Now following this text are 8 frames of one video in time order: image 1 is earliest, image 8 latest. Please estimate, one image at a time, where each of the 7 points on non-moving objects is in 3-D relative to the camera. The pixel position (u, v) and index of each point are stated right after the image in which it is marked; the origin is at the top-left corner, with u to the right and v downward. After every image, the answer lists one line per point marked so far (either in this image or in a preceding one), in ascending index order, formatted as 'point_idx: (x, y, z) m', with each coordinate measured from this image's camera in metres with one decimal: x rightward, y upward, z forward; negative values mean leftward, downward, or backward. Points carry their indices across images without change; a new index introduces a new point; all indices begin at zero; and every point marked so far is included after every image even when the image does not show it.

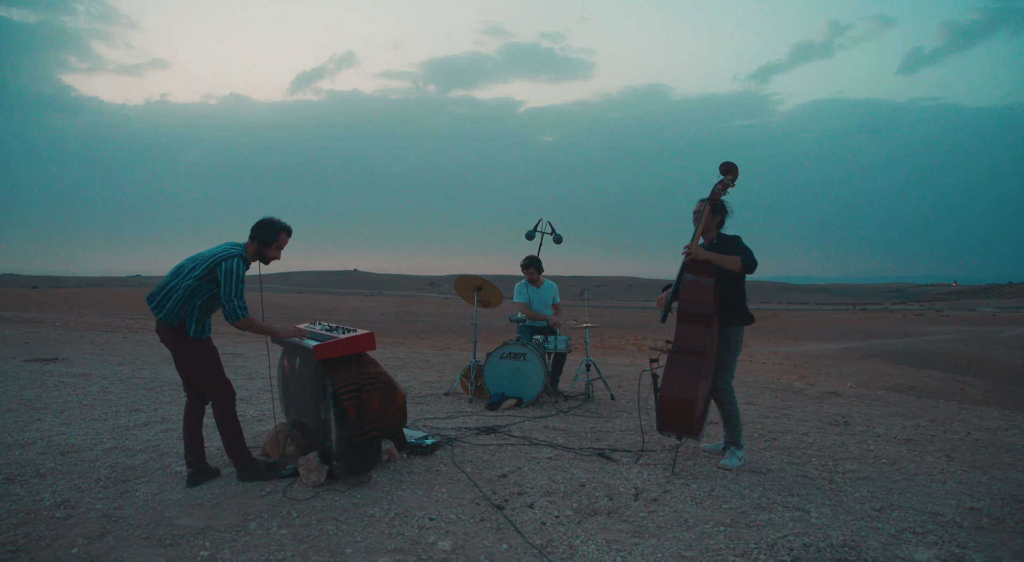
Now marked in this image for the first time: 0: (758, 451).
0: (+2.2, -1.5, +6.0) m
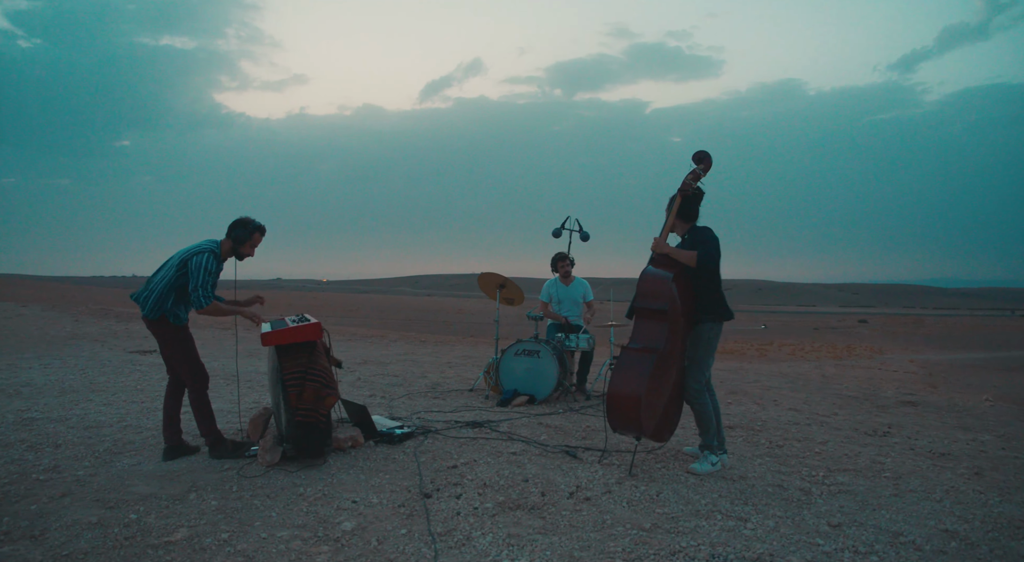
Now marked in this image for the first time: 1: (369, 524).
0: (+2.0, -1.5, +5.6) m
1: (-0.8, -1.4, +3.9) m
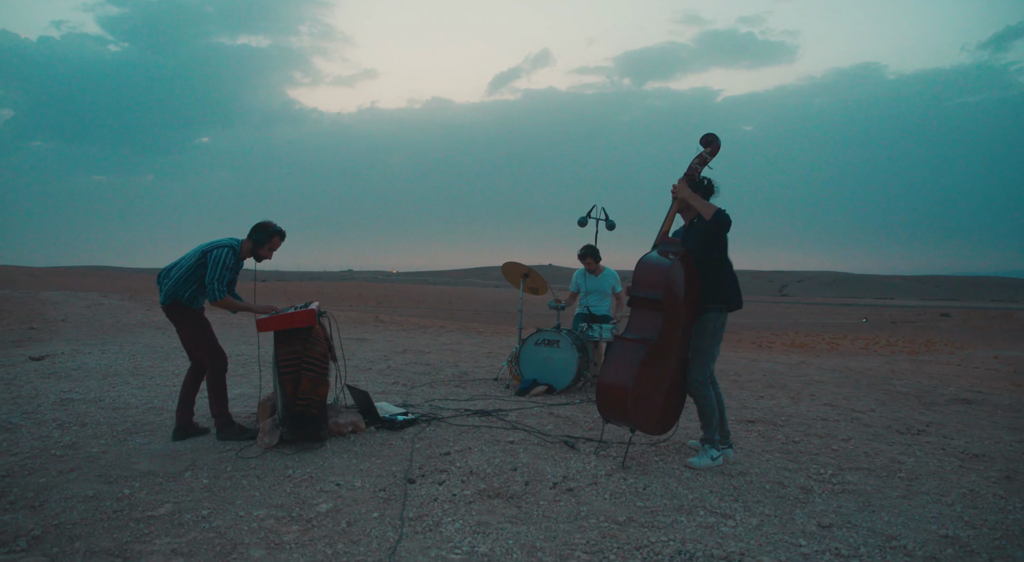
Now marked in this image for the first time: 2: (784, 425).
0: (+2.0, -1.4, +5.4) m
1: (-1.0, -1.3, +4.0) m
2: (+2.7, -1.4, +6.6) m
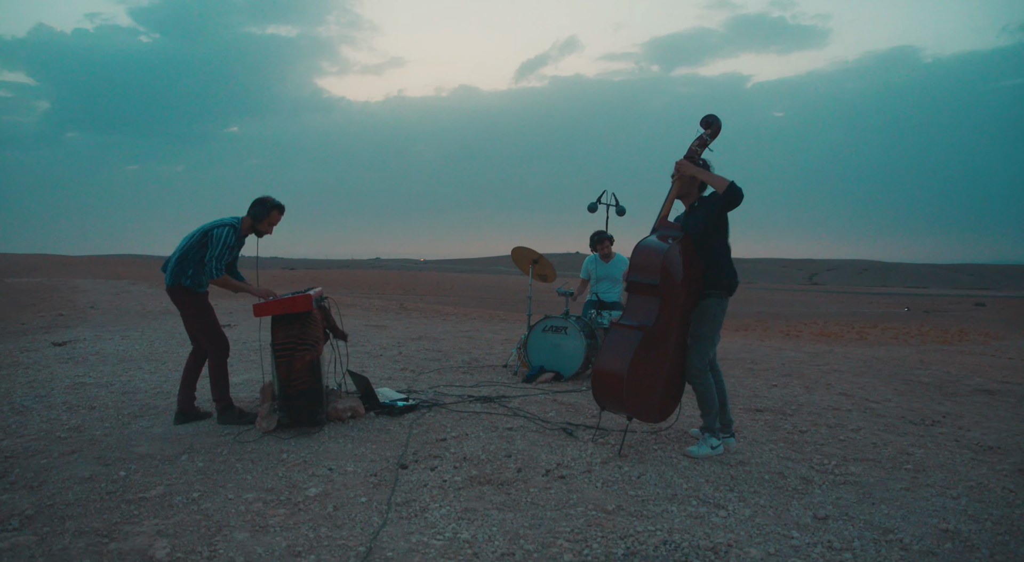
0: (+2.0, -1.3, +5.3) m
1: (-1.1, -1.3, +4.0) m
2: (+2.7, -1.3, +6.4) m
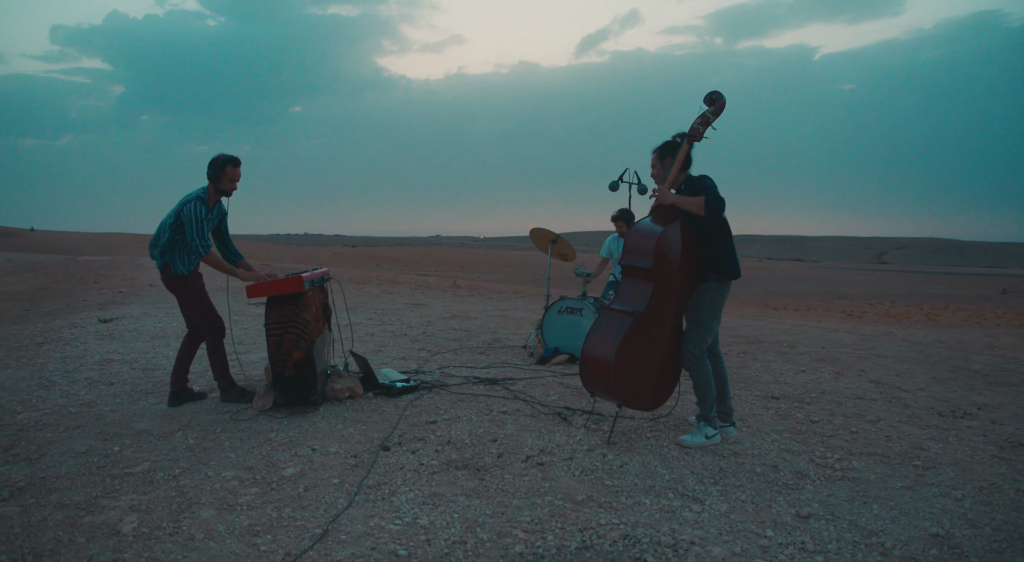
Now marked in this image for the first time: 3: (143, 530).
0: (+1.9, -1.1, +5.0) m
1: (-1.2, -1.2, +4.0) m
2: (+2.8, -1.1, +6.1) m
3: (-1.8, -1.2, +3.3) m
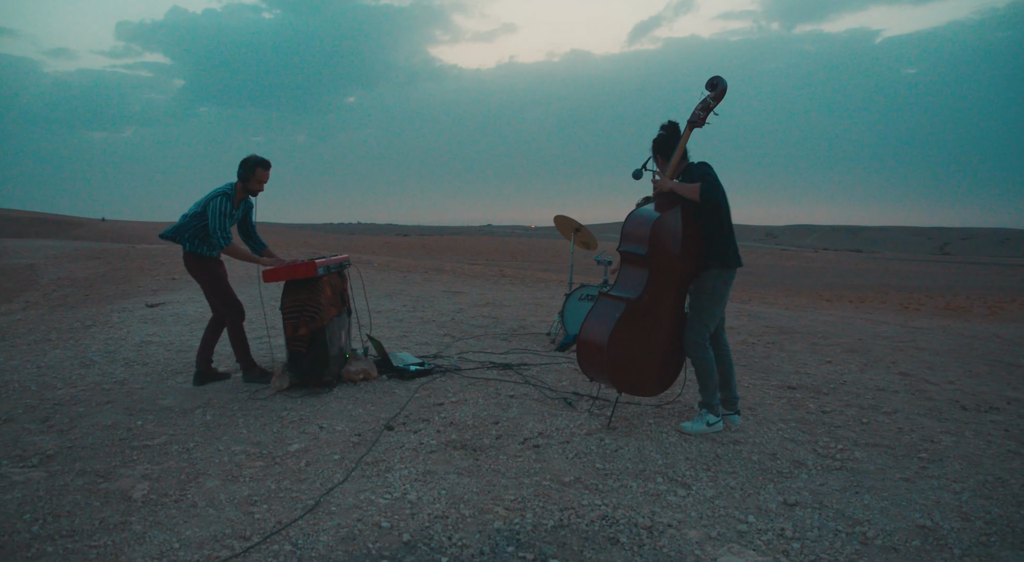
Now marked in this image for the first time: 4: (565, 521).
0: (+2.0, -1.1, +5.0) m
1: (-1.3, -1.1, +4.2) m
2: (+2.9, -1.0, +6.0) m
3: (-1.9, -1.1, +3.5) m
4: (+0.3, -1.2, +3.2) m
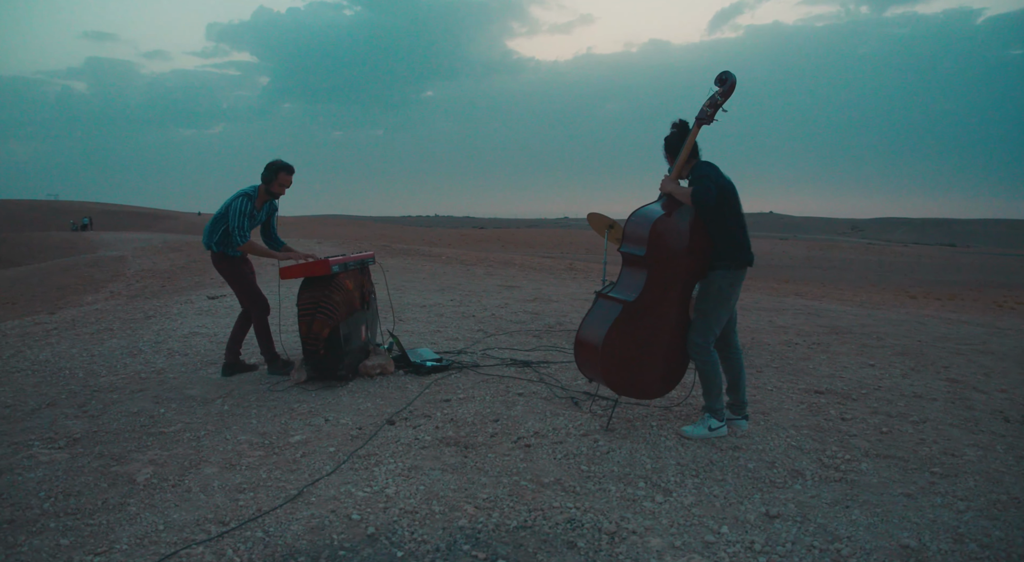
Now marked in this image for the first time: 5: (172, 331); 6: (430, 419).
0: (+2.0, -1.1, +4.8) m
1: (-1.3, -1.0, +4.4) m
2: (+3.0, -1.0, +5.7) m
3: (-2.0, -1.1, +3.8) m
4: (+0.1, -1.2, +3.2) m
5: (-4.1, -0.6, +8.0) m
6: (-0.6, -1.0, +4.8) m
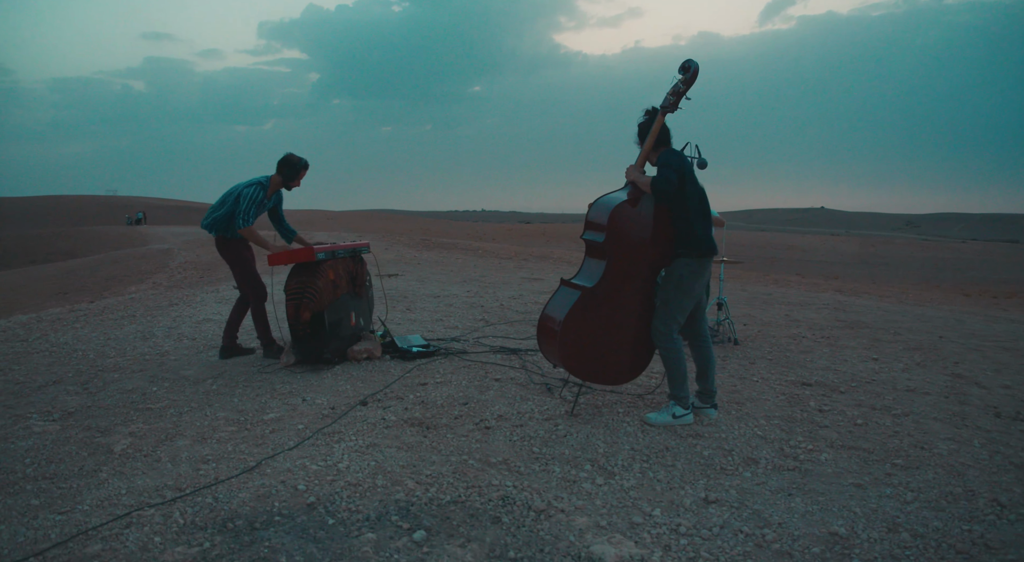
0: (+1.8, -1.0, +4.8) m
1: (-1.6, -0.9, +4.6) m
2: (+2.8, -0.9, +5.6) m
3: (-2.3, -1.0, +4.0) m
4: (-0.2, -1.1, +3.3) m
5: (-4.1, -0.4, +8.4) m
6: (-0.8, -0.9, +4.9) m
